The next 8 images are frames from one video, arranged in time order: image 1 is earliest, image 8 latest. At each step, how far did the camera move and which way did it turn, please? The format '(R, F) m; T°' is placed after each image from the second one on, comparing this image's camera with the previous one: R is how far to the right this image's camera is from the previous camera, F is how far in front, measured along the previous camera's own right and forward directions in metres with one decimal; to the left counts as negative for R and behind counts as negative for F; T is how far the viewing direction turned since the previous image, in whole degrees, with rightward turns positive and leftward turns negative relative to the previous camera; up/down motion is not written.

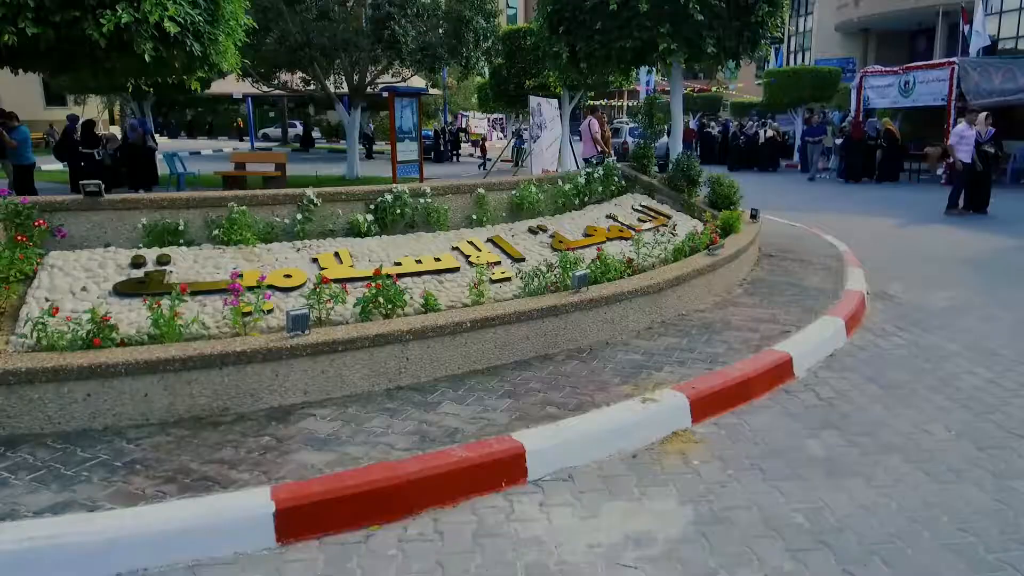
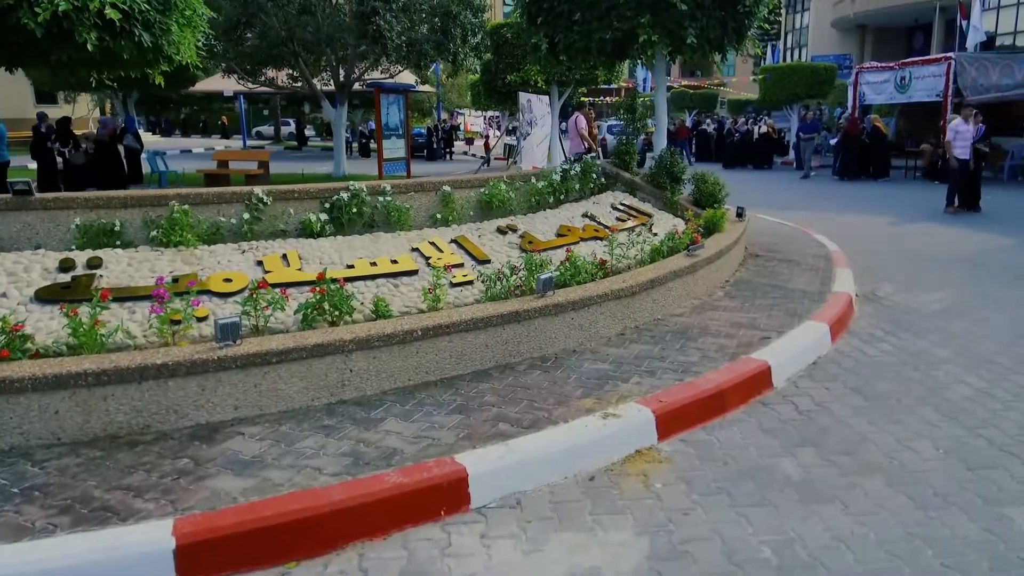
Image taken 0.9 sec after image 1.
(+0.3, +0.4) m; 0°
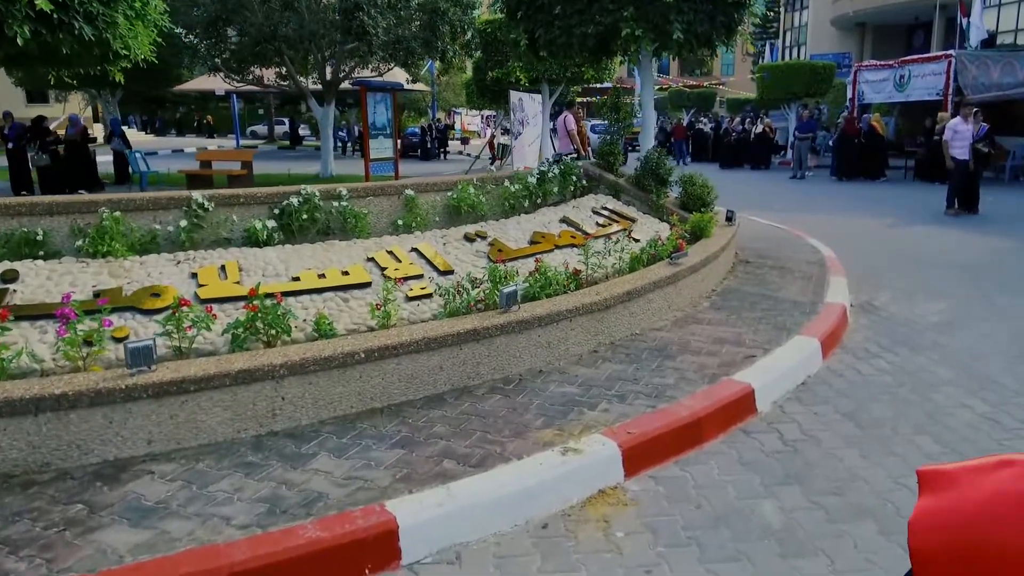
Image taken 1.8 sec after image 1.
(+0.3, +0.5) m; 0°
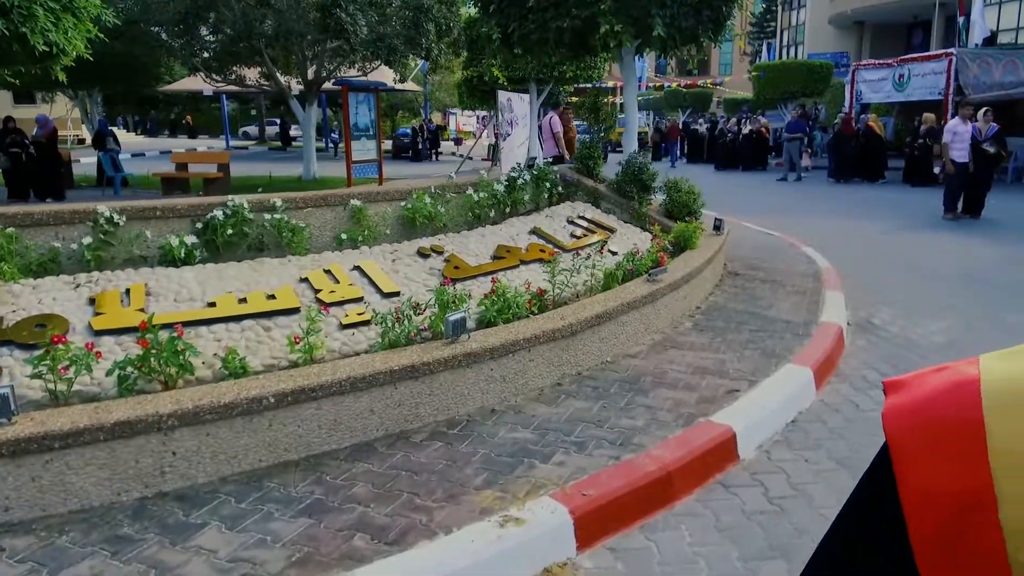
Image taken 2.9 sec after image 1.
(+0.3, +0.7) m; 0°
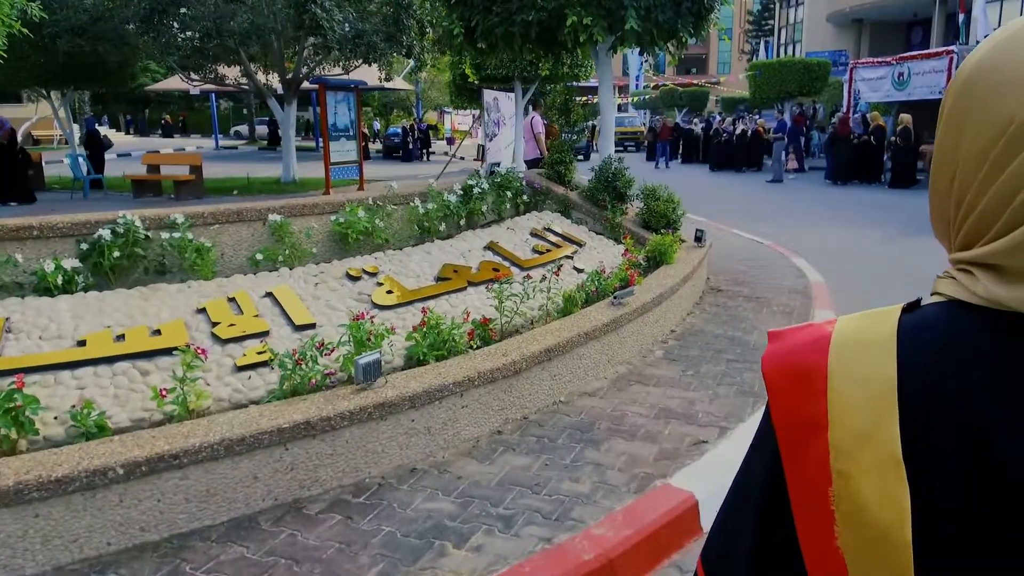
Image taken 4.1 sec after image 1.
(+0.4, +0.7) m; 0°
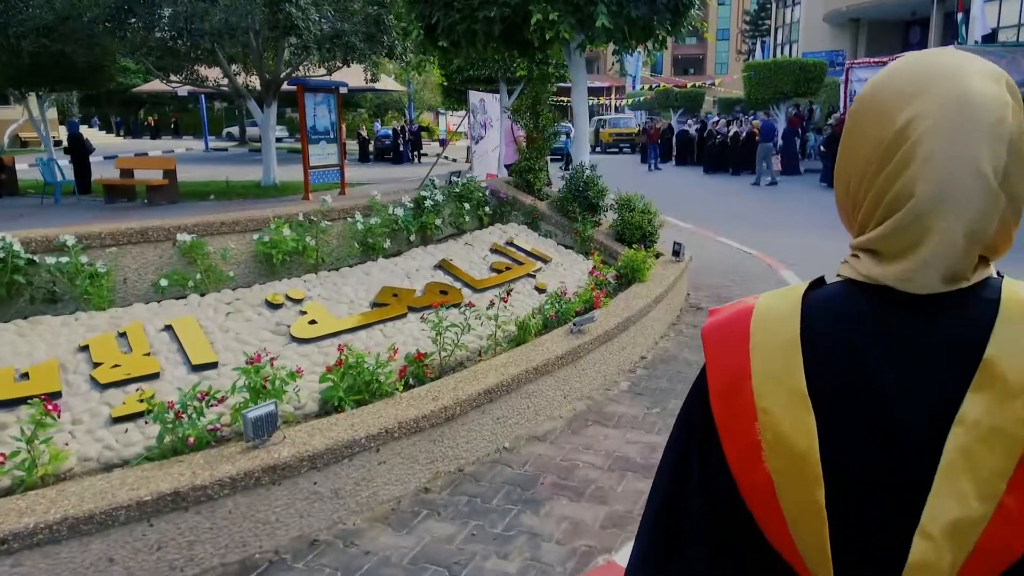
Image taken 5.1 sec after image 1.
(+0.4, +0.6) m; 0°
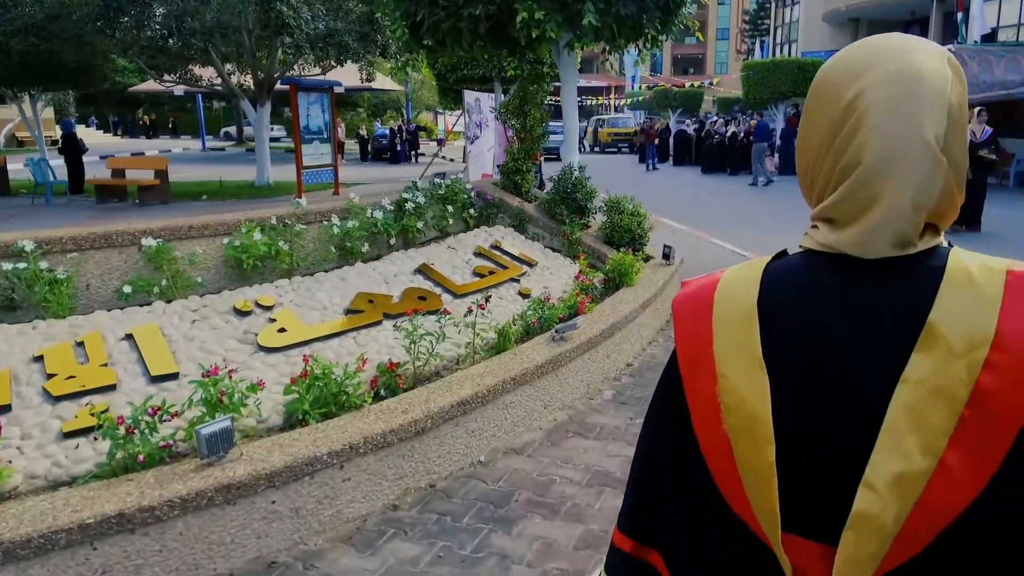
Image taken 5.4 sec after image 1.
(+0.1, +0.2) m; 0°
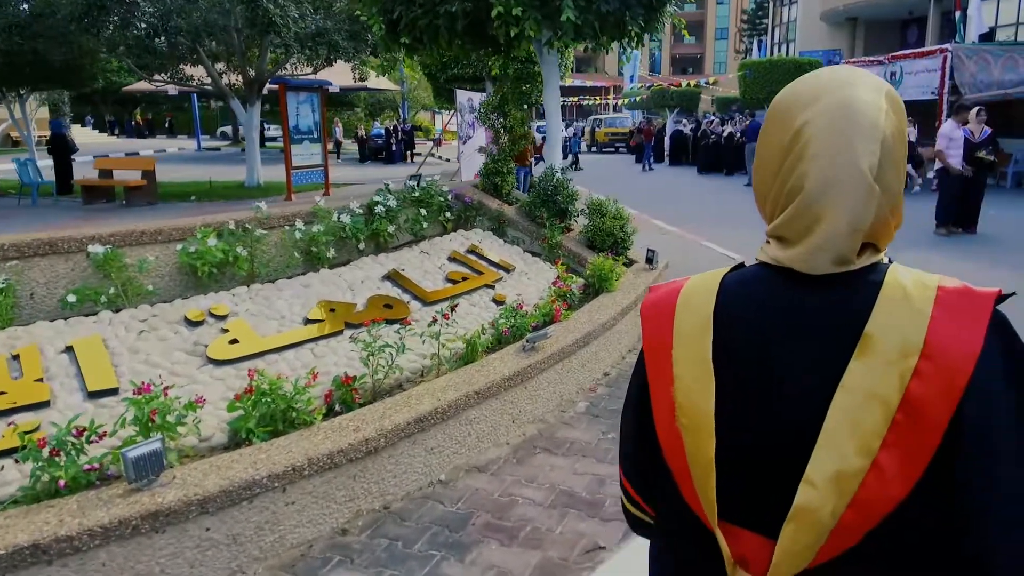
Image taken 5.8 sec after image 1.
(+0.2, +0.2) m; 0°
